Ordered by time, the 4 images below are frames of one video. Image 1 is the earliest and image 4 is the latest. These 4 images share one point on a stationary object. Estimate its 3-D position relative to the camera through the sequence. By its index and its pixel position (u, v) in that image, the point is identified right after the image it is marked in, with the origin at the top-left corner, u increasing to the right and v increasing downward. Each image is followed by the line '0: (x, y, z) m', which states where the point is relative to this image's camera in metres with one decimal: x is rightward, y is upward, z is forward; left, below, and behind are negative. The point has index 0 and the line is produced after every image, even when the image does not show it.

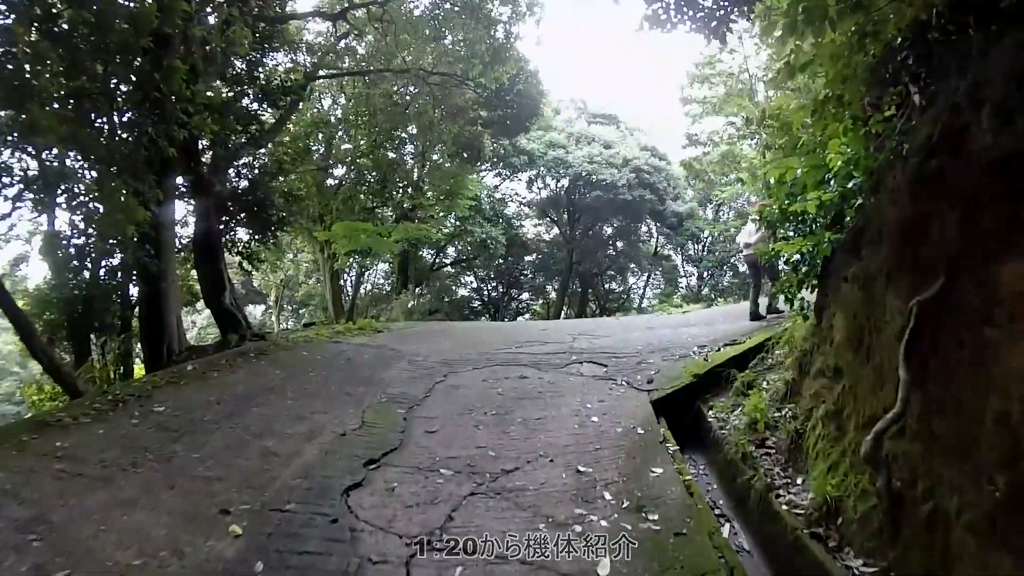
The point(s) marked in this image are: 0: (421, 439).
0: (-0.3, -0.5, +3.5) m
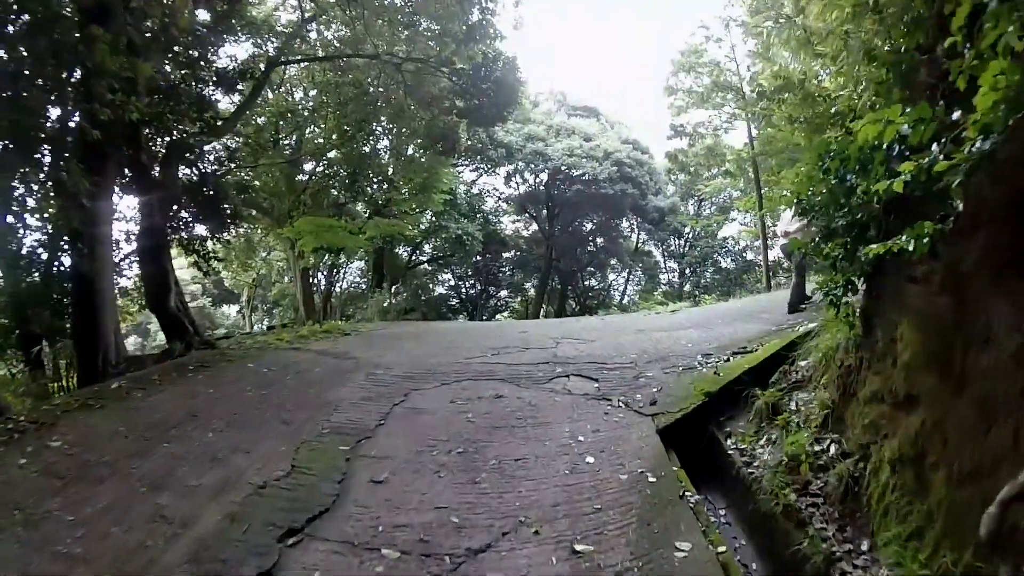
0: (-0.3, -0.5, +2.7) m
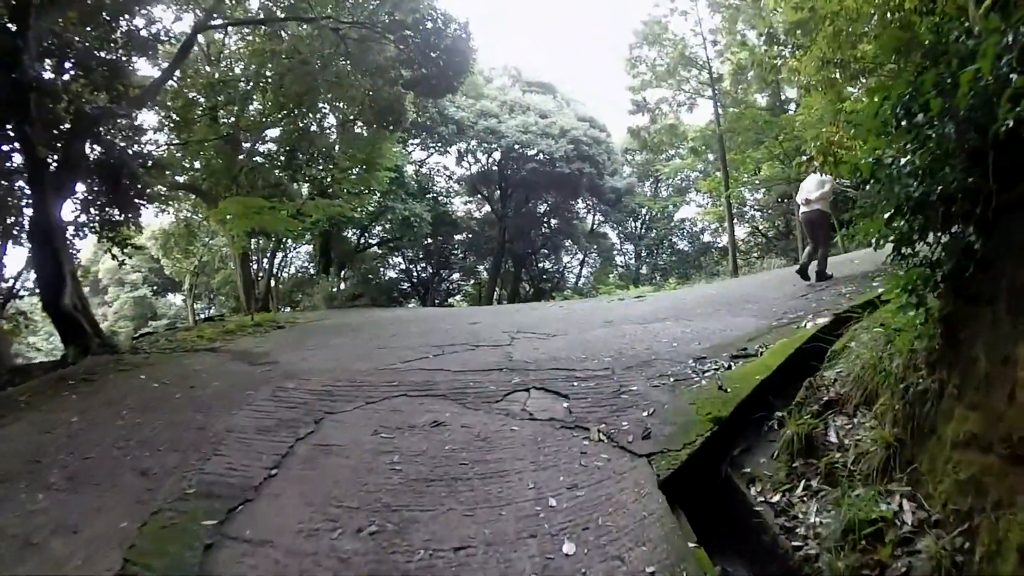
0: (-0.4, -0.5, +1.7) m
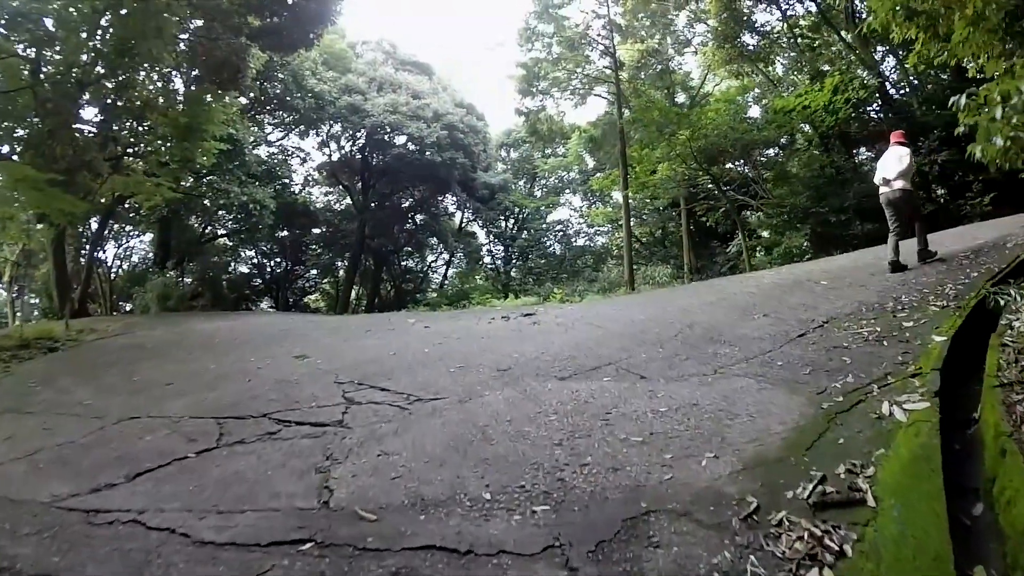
0: (-0.4, -0.6, -0.6) m
